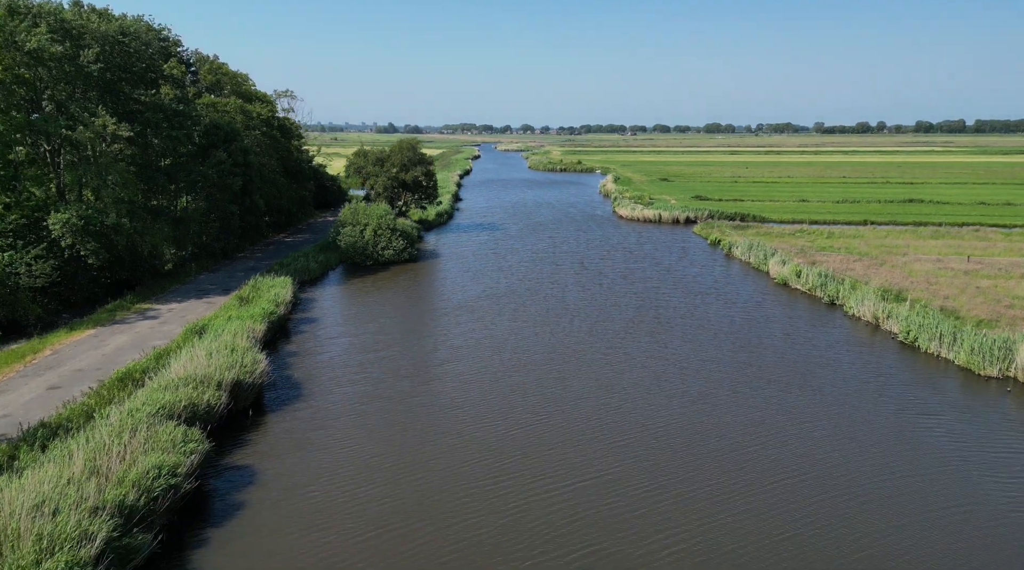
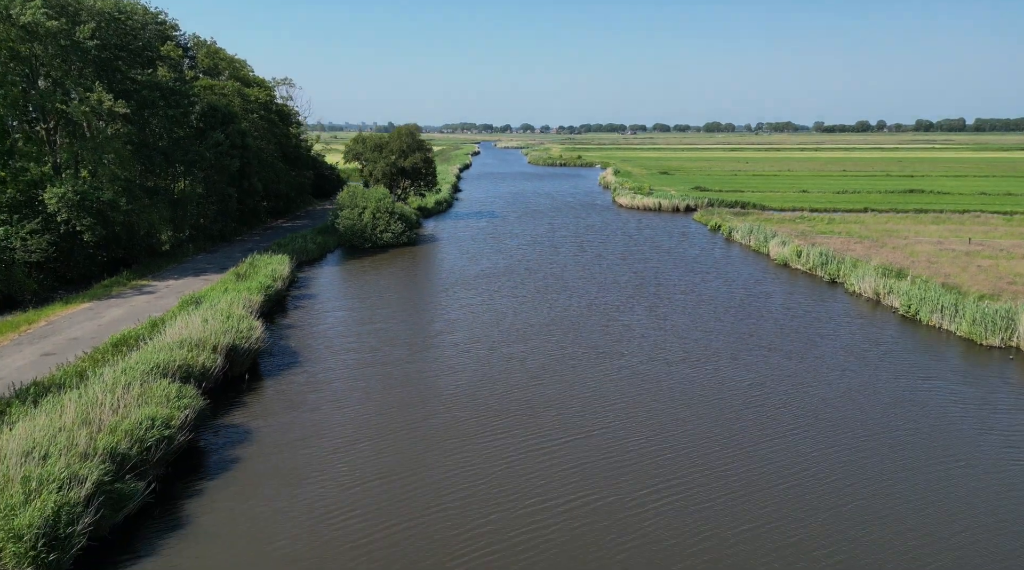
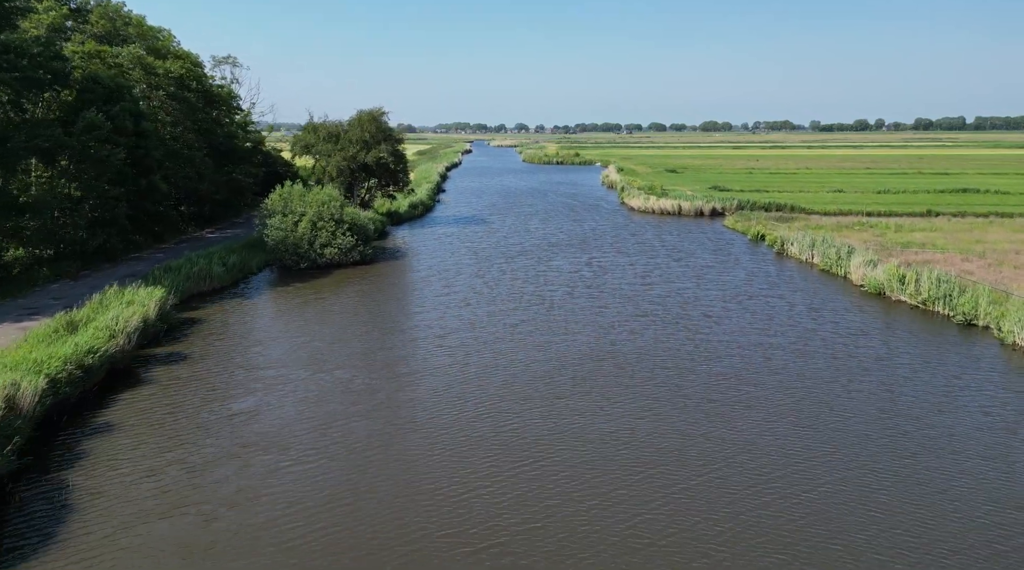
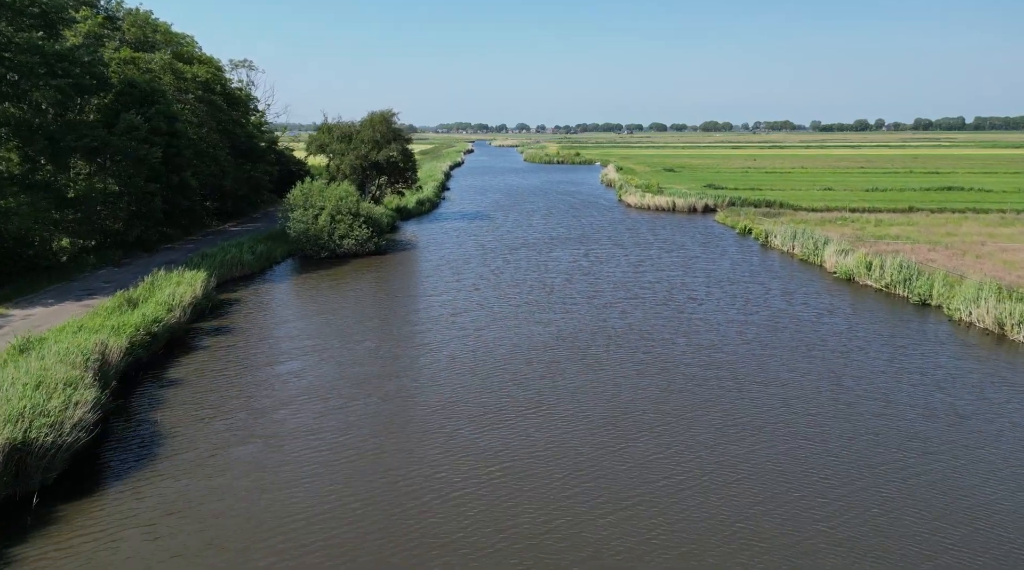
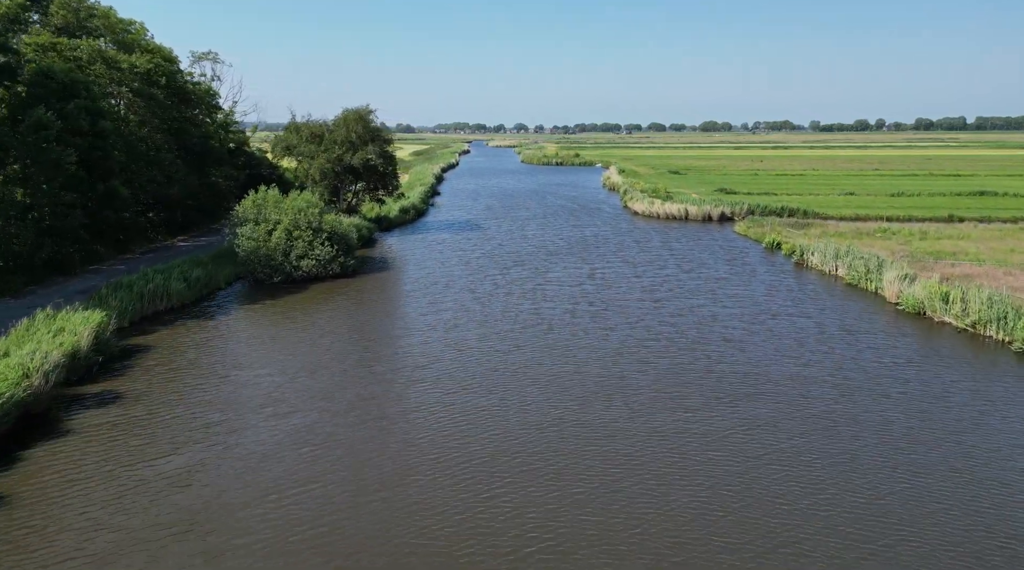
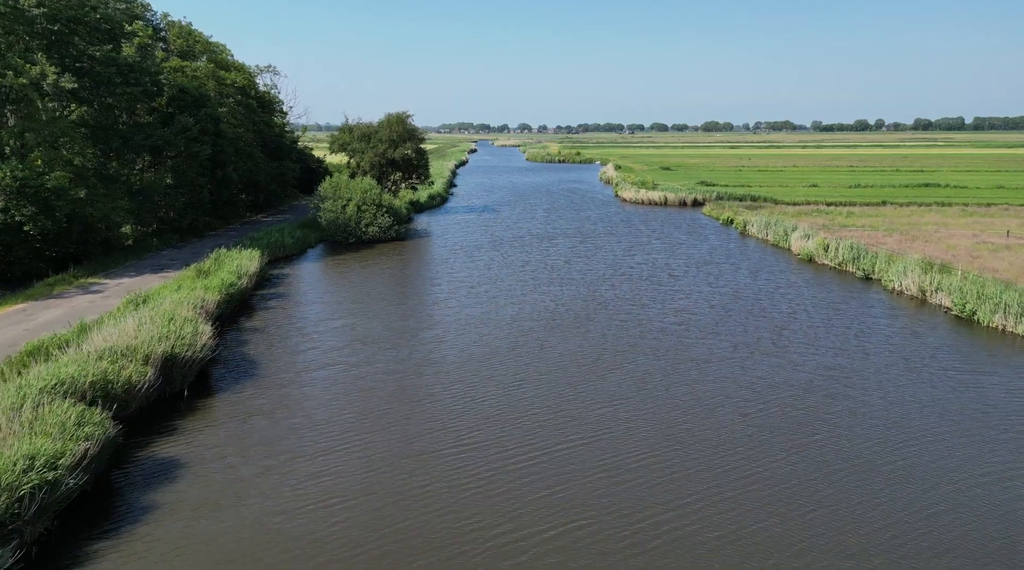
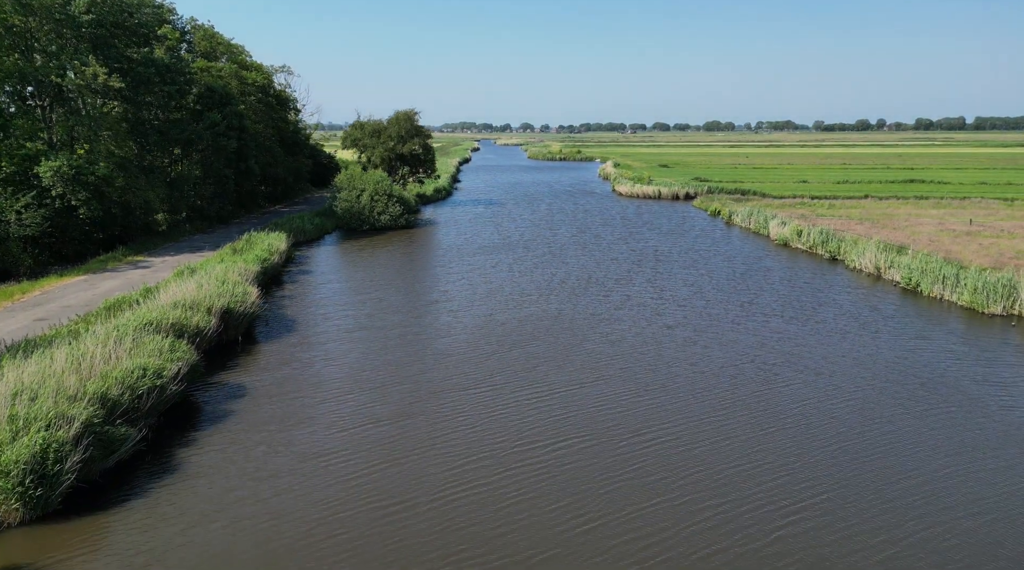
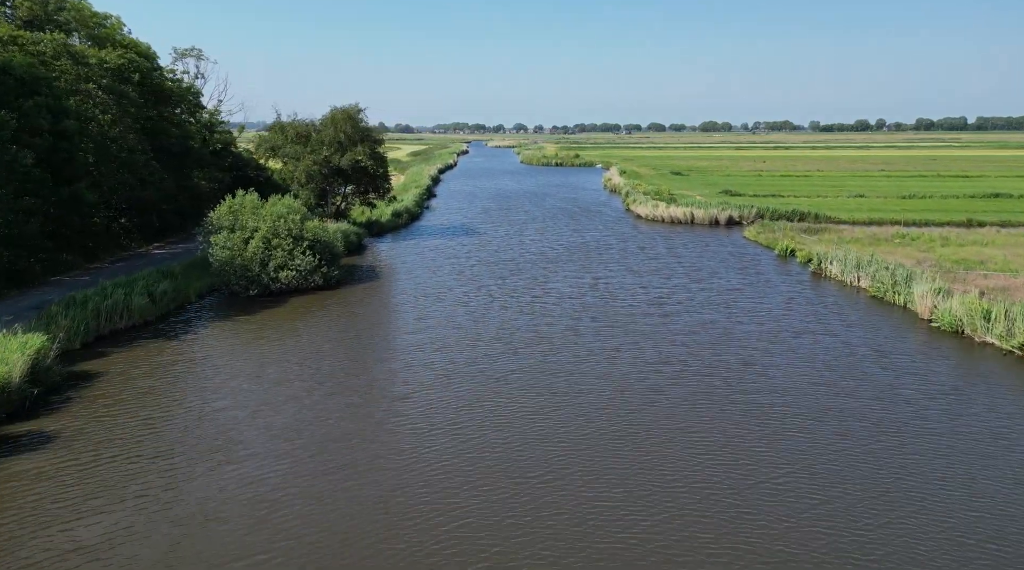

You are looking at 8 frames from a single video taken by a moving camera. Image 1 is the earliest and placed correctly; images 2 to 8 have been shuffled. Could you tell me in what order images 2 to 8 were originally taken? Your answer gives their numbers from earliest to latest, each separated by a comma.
2, 7, 6, 4, 3, 5, 8
